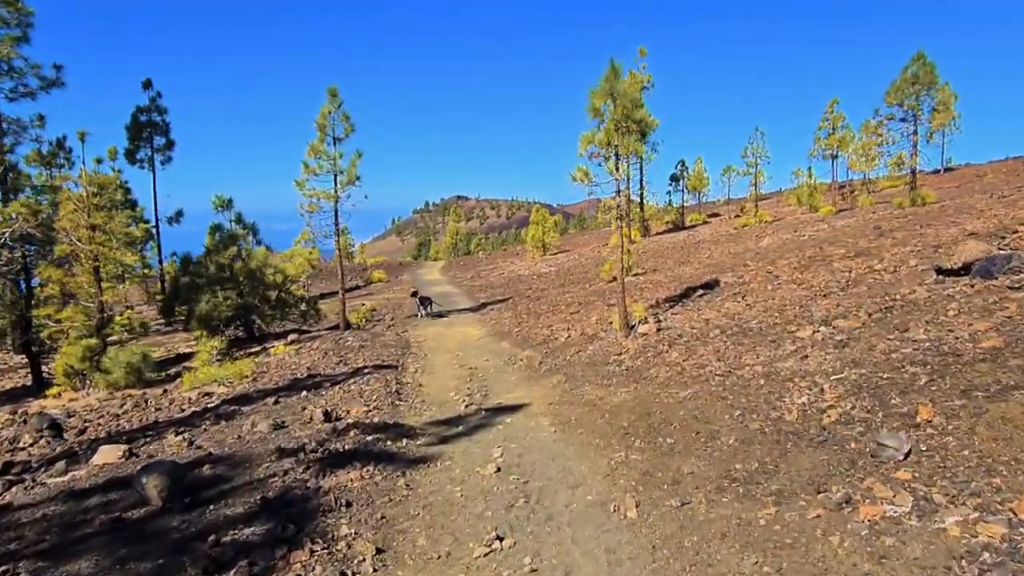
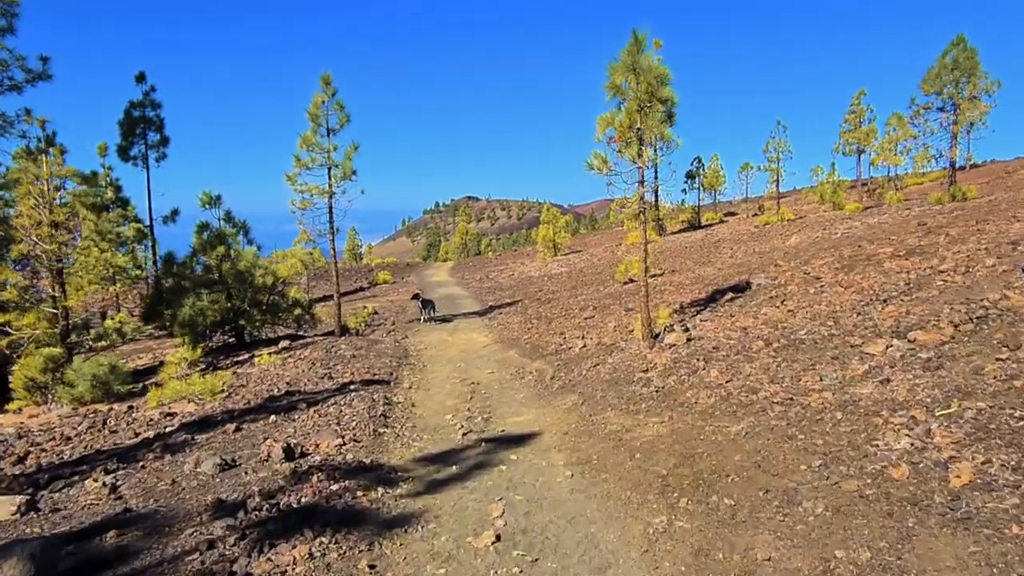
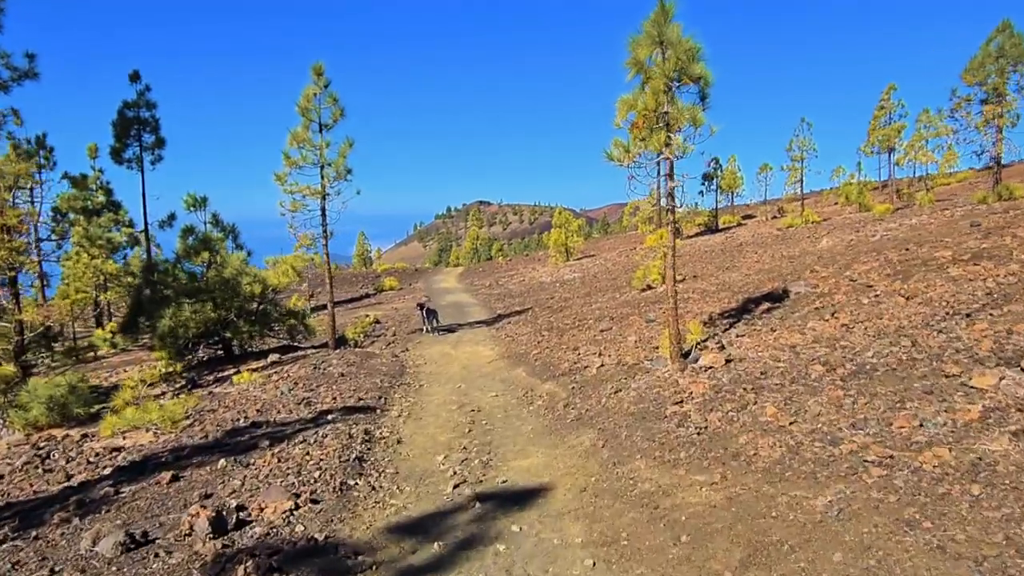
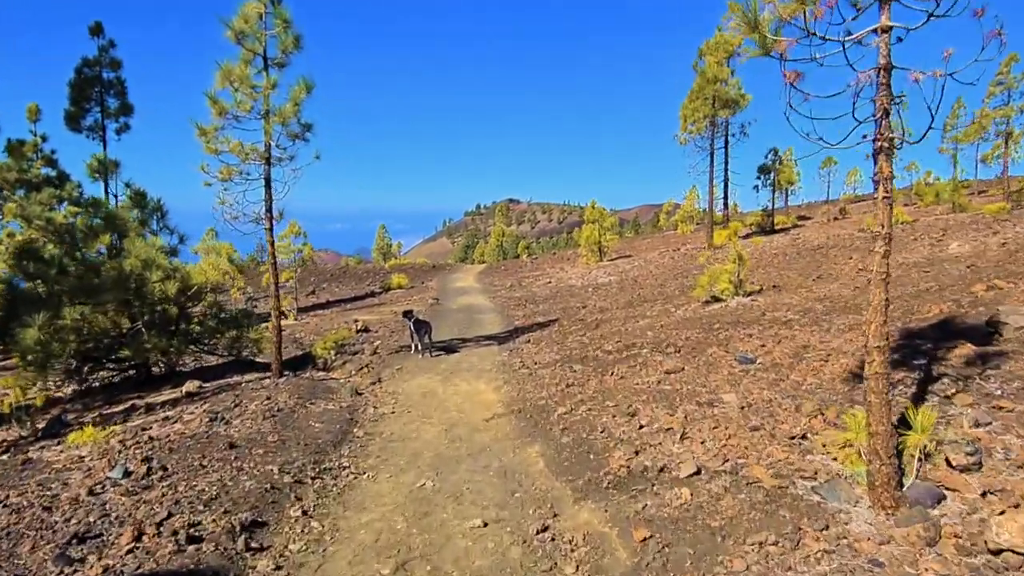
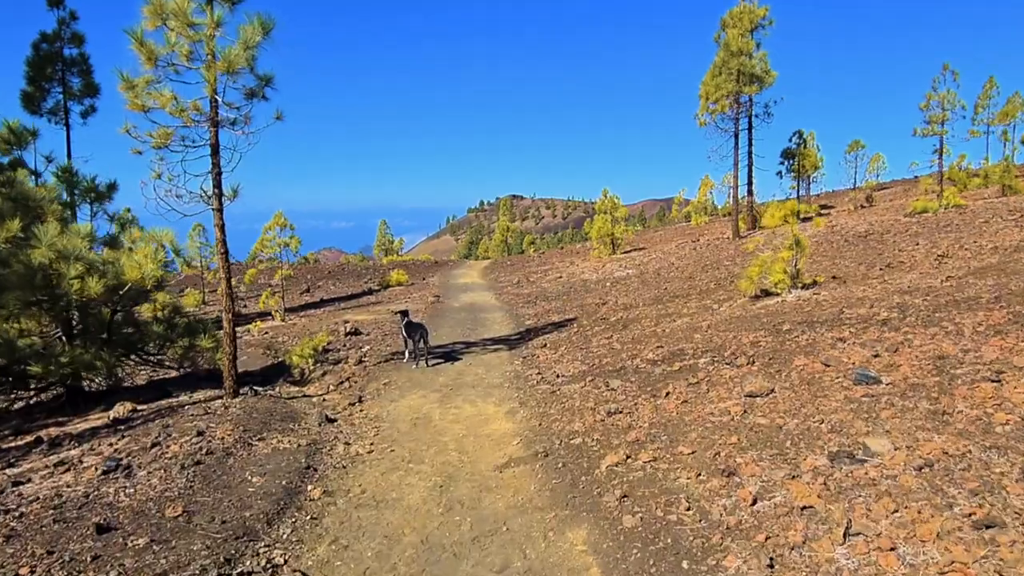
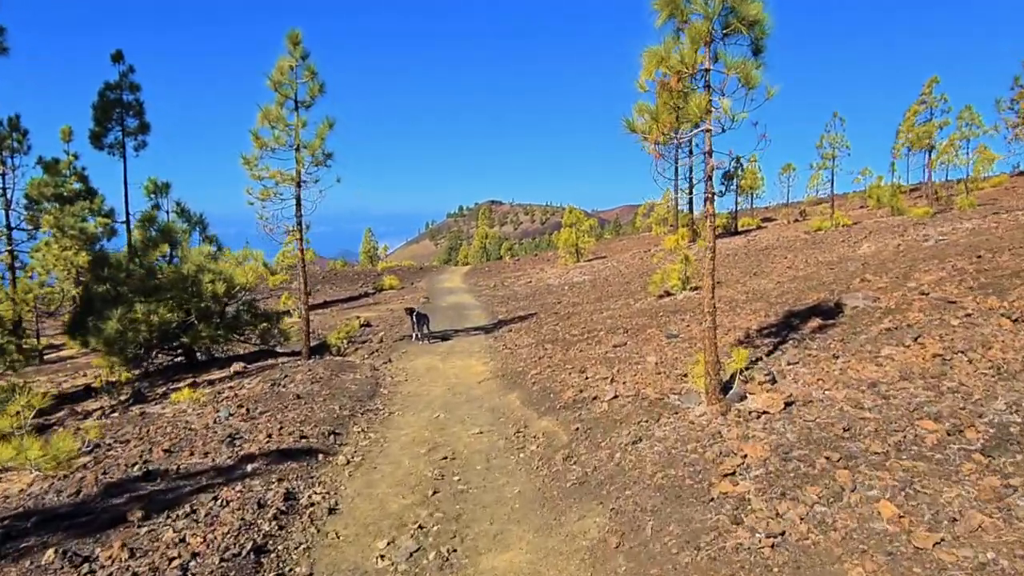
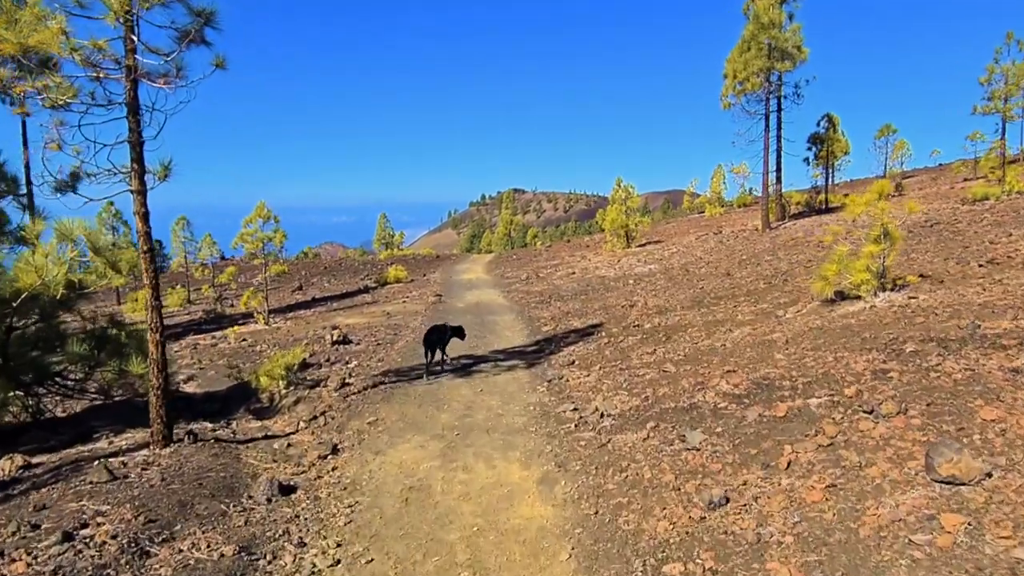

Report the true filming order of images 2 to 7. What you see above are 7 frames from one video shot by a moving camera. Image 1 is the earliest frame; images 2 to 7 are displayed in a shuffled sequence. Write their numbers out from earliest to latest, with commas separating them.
2, 3, 6, 4, 5, 7
